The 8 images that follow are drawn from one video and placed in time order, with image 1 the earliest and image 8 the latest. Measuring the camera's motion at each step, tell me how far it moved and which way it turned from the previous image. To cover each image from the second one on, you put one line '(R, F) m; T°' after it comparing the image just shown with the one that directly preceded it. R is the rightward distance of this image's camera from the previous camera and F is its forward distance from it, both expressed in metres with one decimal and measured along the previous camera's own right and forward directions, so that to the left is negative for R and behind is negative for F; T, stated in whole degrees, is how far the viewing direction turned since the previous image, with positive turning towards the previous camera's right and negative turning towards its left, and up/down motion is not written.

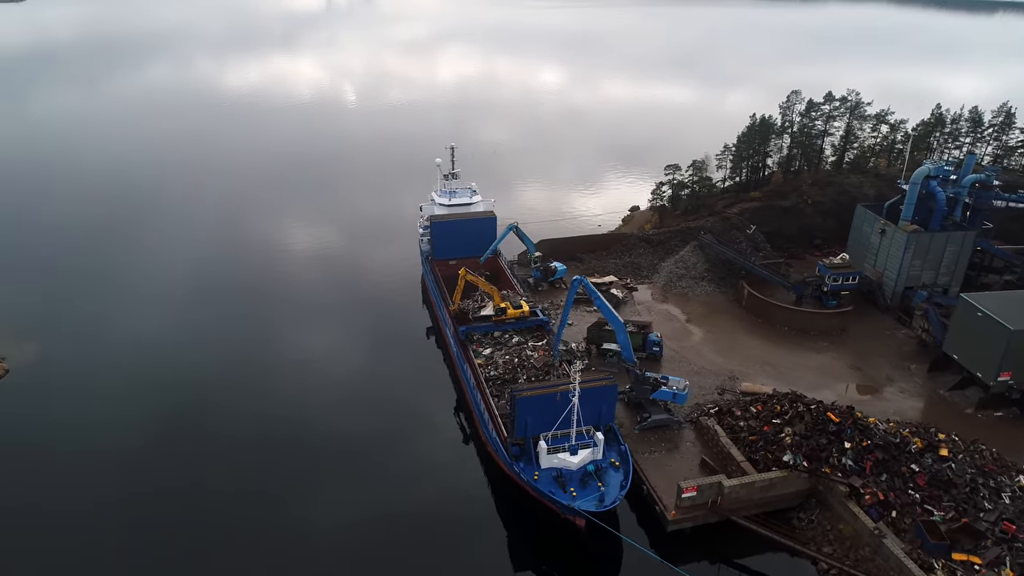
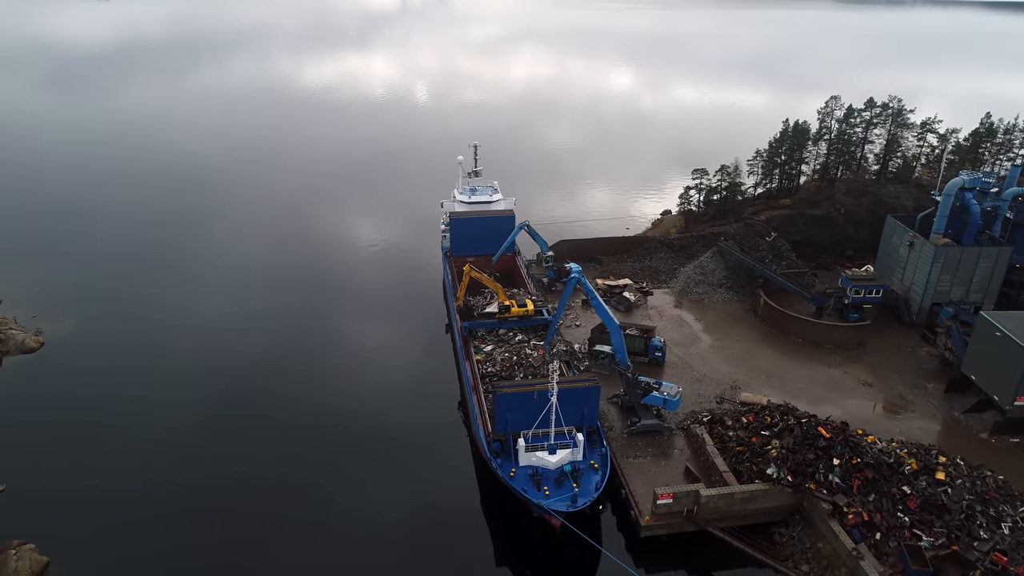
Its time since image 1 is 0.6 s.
(+1.7, 0.0) m; -5°
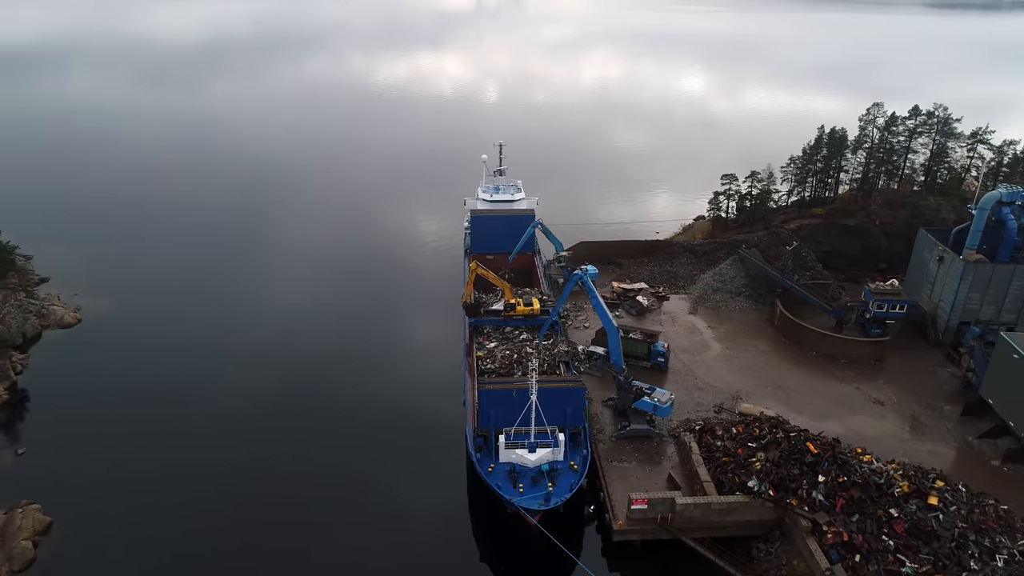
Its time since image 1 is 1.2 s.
(+1.7, 0.0) m; -5°
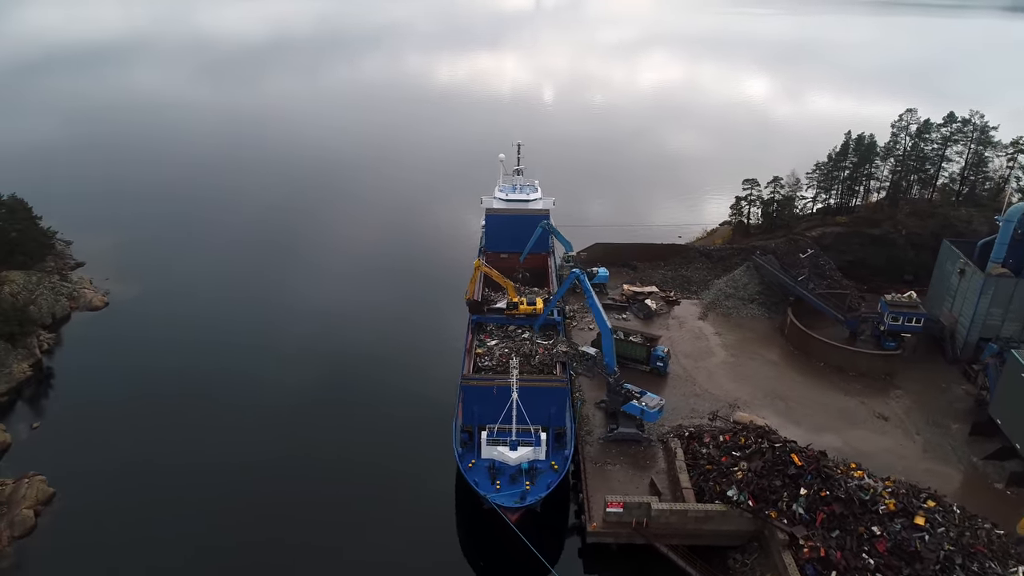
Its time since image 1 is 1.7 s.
(+1.4, 0.0) m; -4°
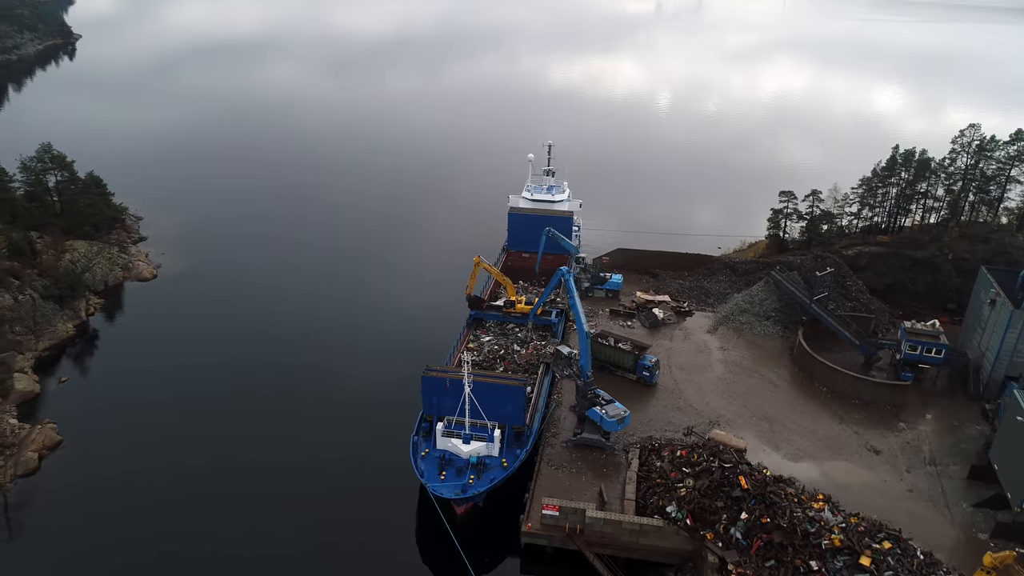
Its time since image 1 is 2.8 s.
(+3.1, +0.1) m; -8°
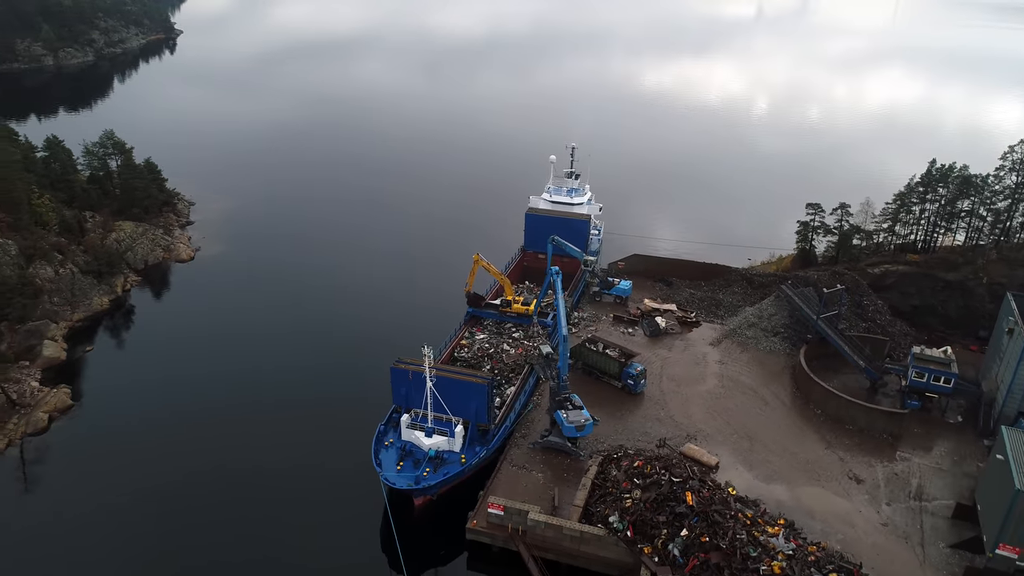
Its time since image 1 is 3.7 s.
(+2.5, +0.1) m; -7°
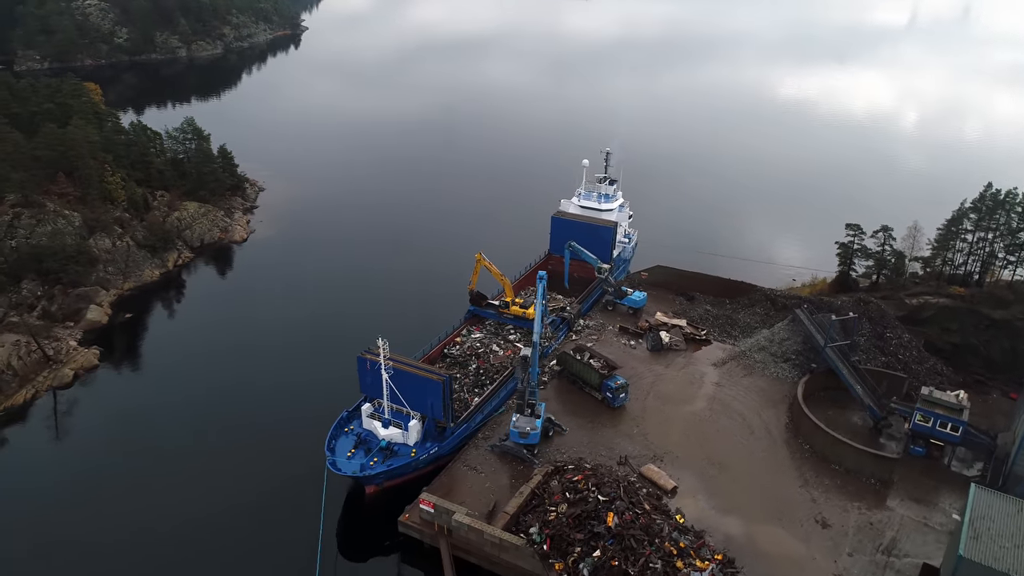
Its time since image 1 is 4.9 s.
(+3.4, +0.3) m; -9°
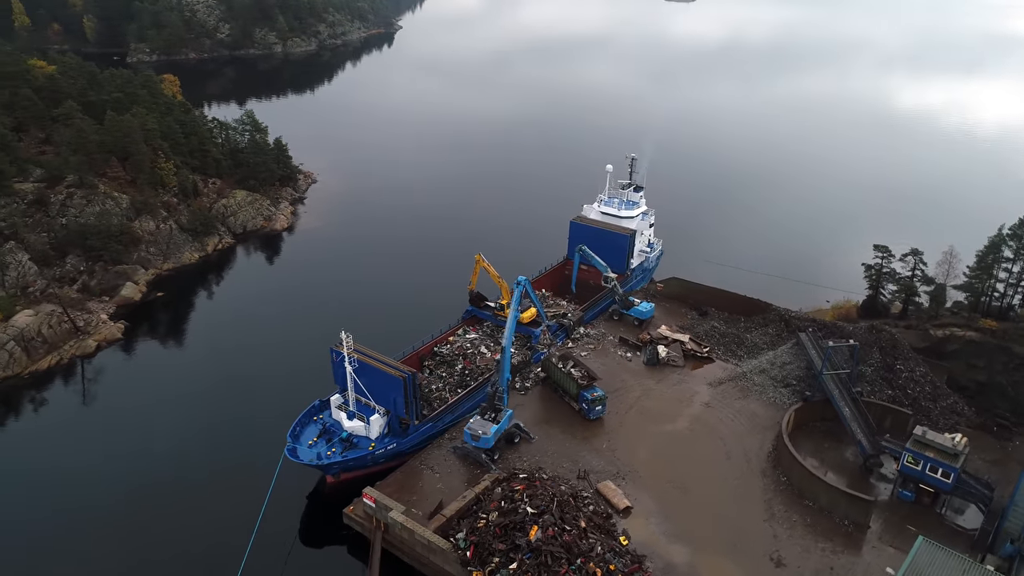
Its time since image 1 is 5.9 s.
(+2.8, +0.4) m; -7°
